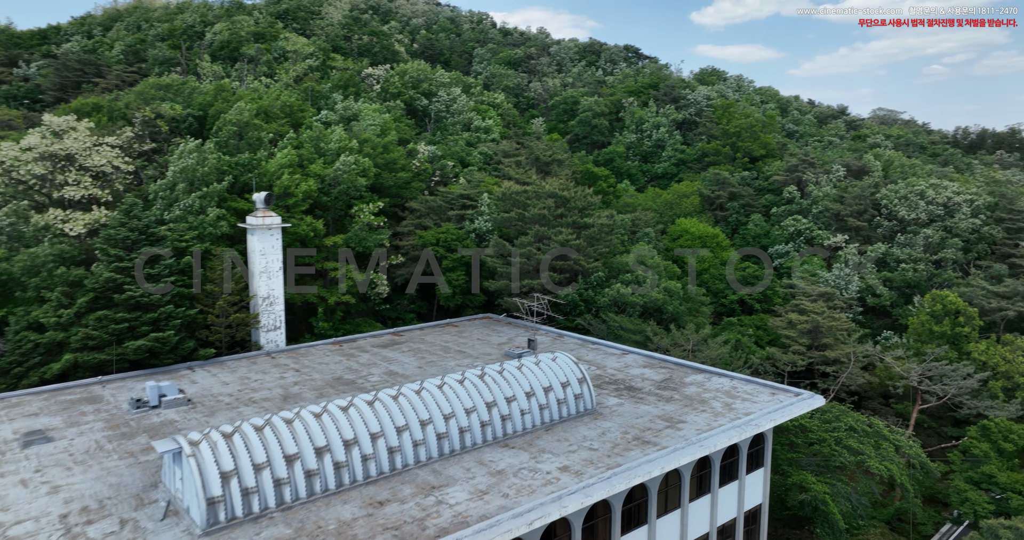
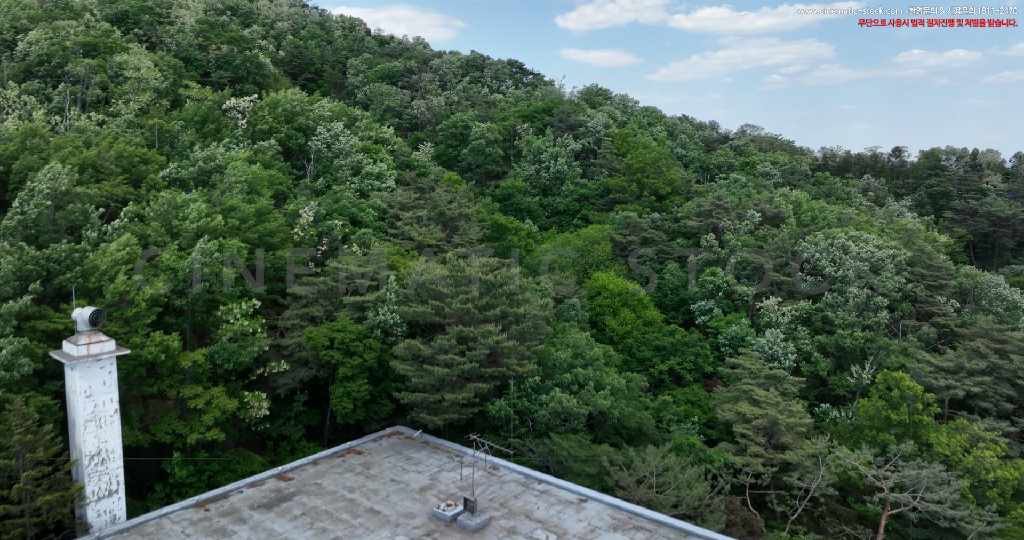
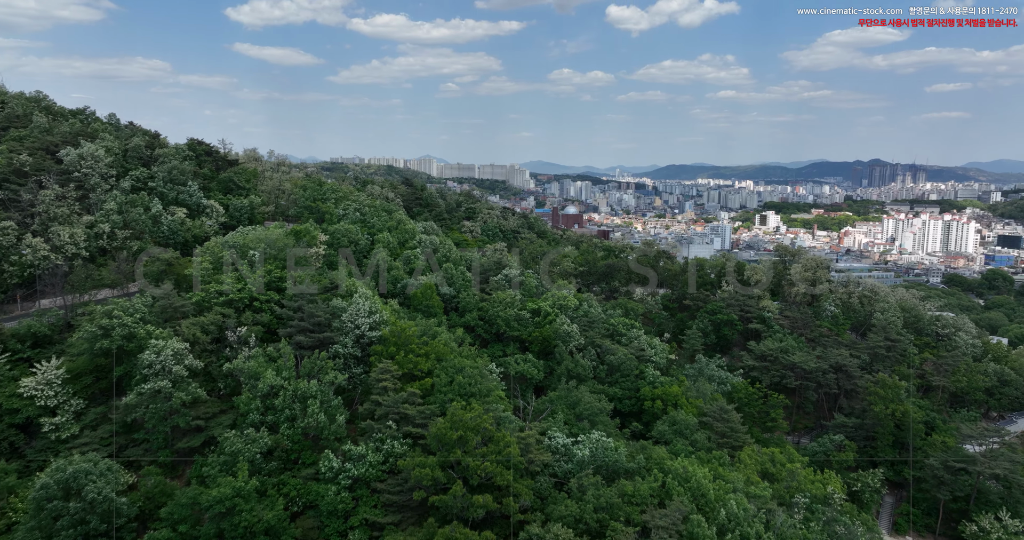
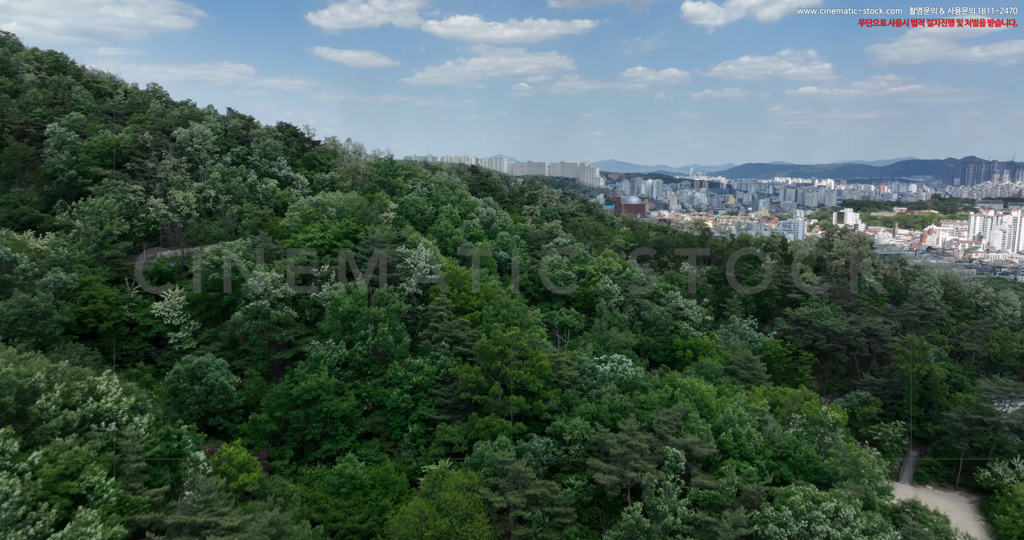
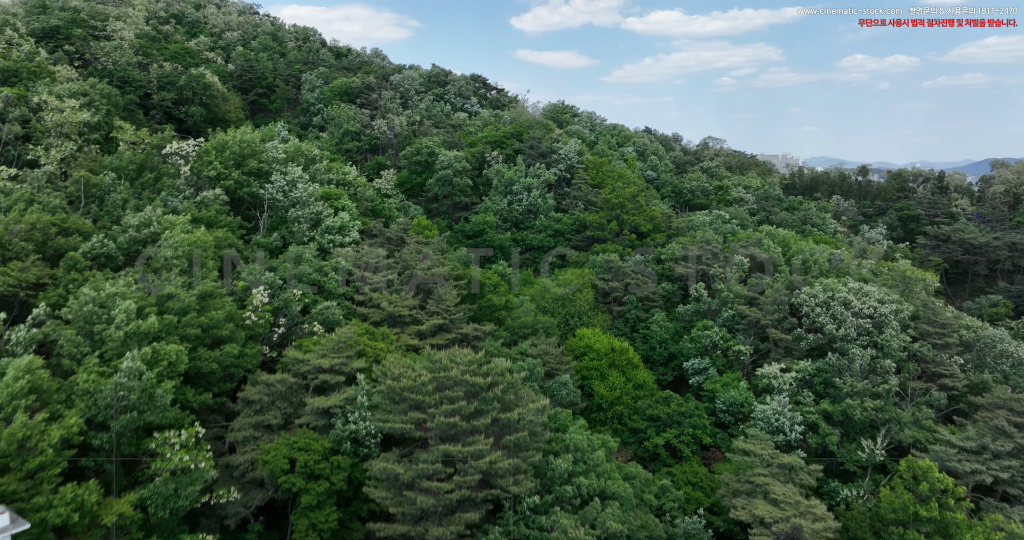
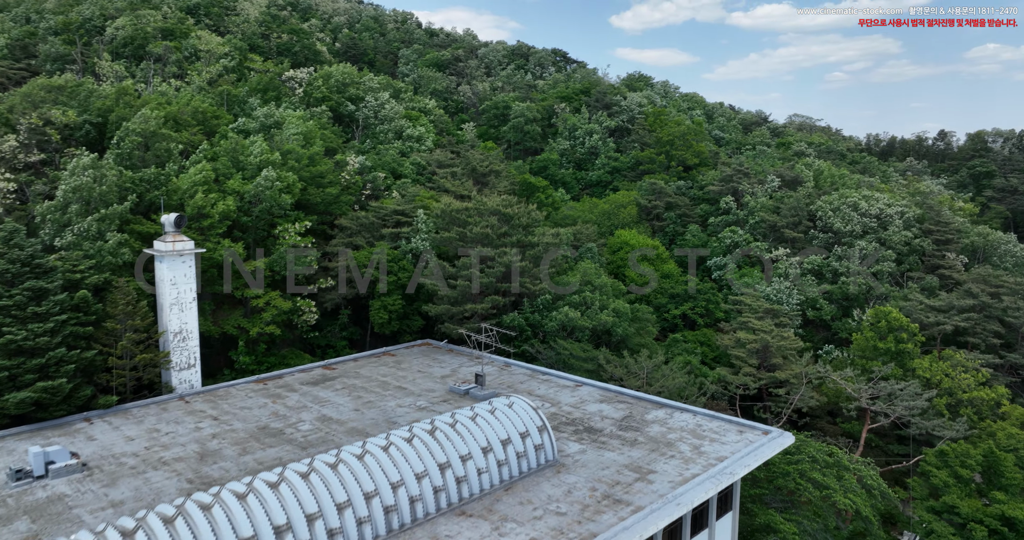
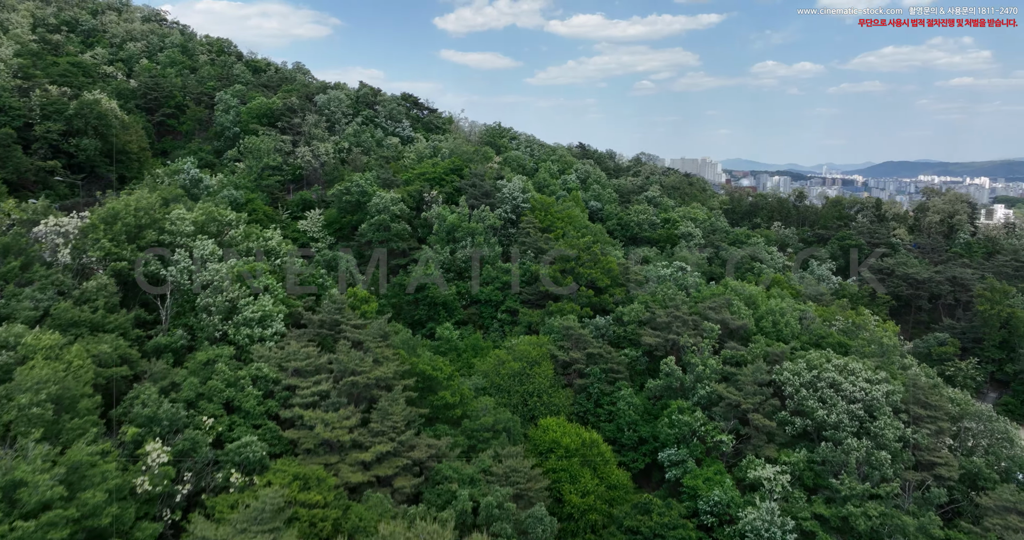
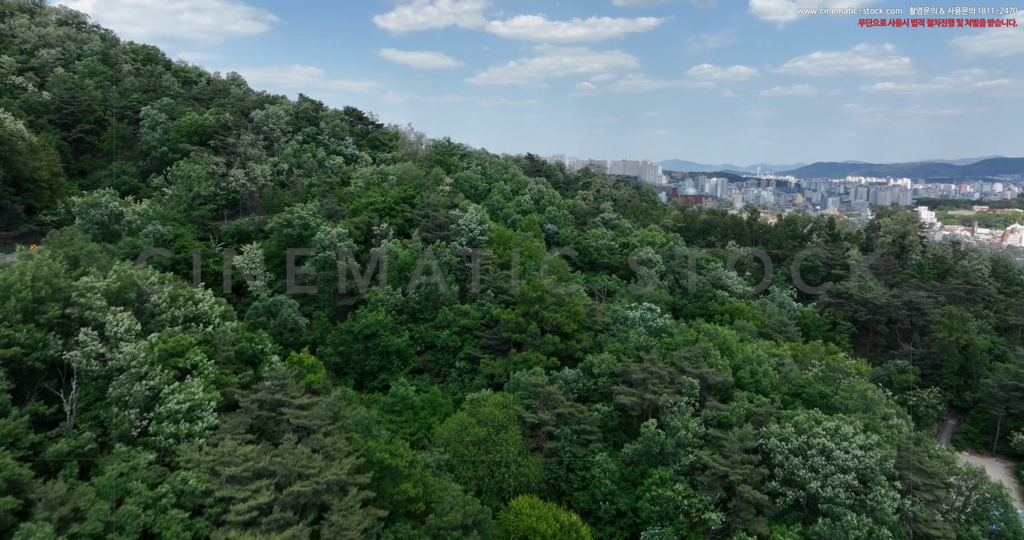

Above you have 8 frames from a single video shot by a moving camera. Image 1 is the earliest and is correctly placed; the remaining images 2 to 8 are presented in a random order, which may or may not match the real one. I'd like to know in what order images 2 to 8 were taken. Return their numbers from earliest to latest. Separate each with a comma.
6, 2, 5, 7, 8, 4, 3
